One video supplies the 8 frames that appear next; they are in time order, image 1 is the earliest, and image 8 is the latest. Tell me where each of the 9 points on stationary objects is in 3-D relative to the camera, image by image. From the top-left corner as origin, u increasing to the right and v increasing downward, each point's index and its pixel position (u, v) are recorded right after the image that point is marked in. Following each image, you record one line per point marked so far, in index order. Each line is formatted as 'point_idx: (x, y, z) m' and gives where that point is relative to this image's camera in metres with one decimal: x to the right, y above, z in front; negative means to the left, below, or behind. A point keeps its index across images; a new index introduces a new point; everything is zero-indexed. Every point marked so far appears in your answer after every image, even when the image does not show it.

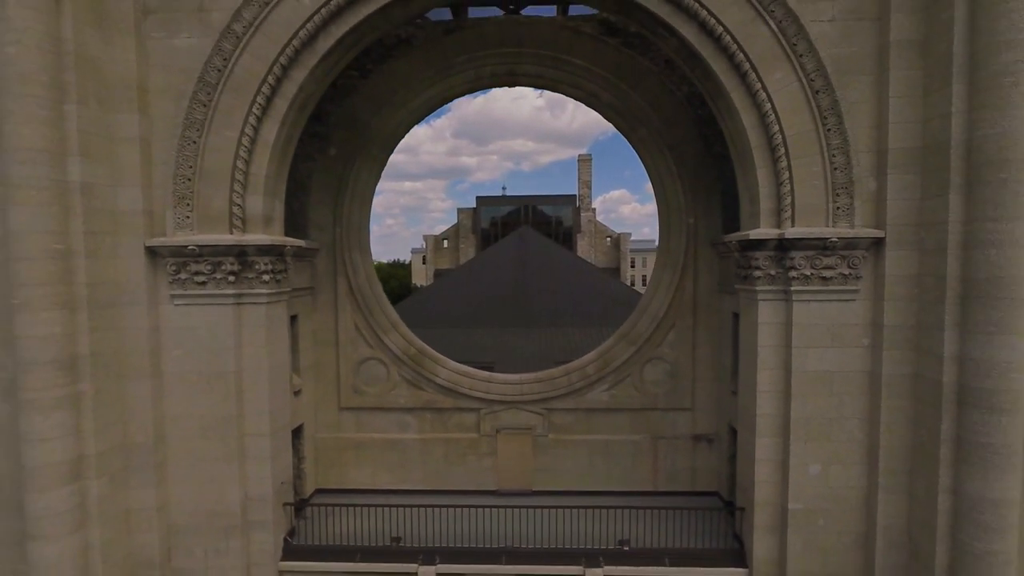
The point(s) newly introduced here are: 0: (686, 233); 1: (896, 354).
0: (+3.2, +1.0, +11.6) m
1: (+5.3, -0.9, +8.7) m
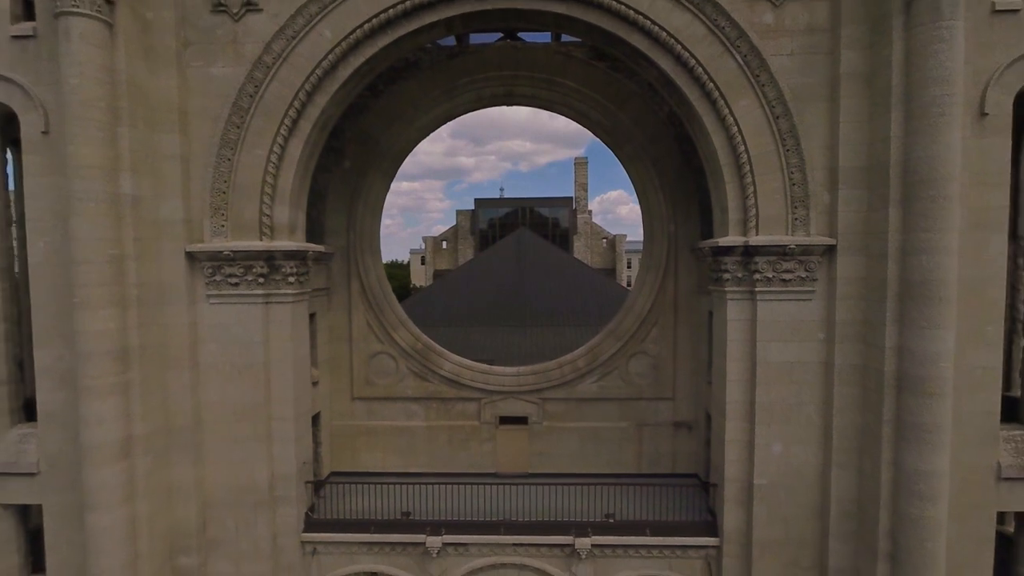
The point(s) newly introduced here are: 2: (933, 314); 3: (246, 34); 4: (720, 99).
0: (+3.1, +1.0, +12.8) m
1: (+5.2, -0.9, +9.9) m
2: (+5.9, -0.4, +8.9) m
3: (-4.4, +4.1, +10.4) m
4: (+3.3, +3.0, +10.1) m
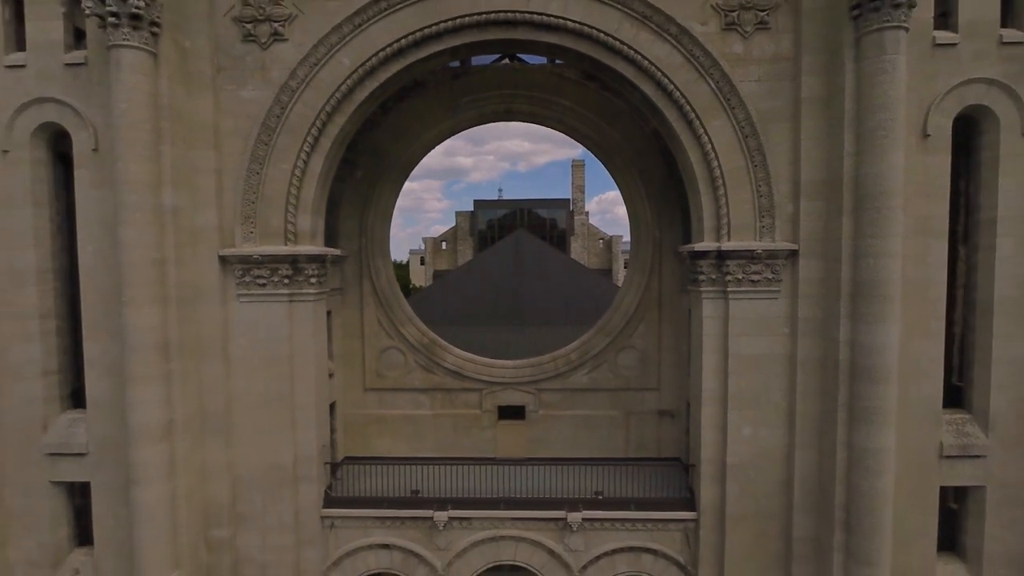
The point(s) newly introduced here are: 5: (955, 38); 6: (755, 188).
0: (+3.1, +1.0, +14.1) m
1: (+5.2, -0.9, +11.2) m
2: (+5.9, -0.4, +10.1) m
3: (-4.4, +4.1, +11.7) m
4: (+3.3, +3.0, +11.4) m
5: (+7.2, +4.1, +10.4) m
6: (+4.3, +1.8, +11.3) m
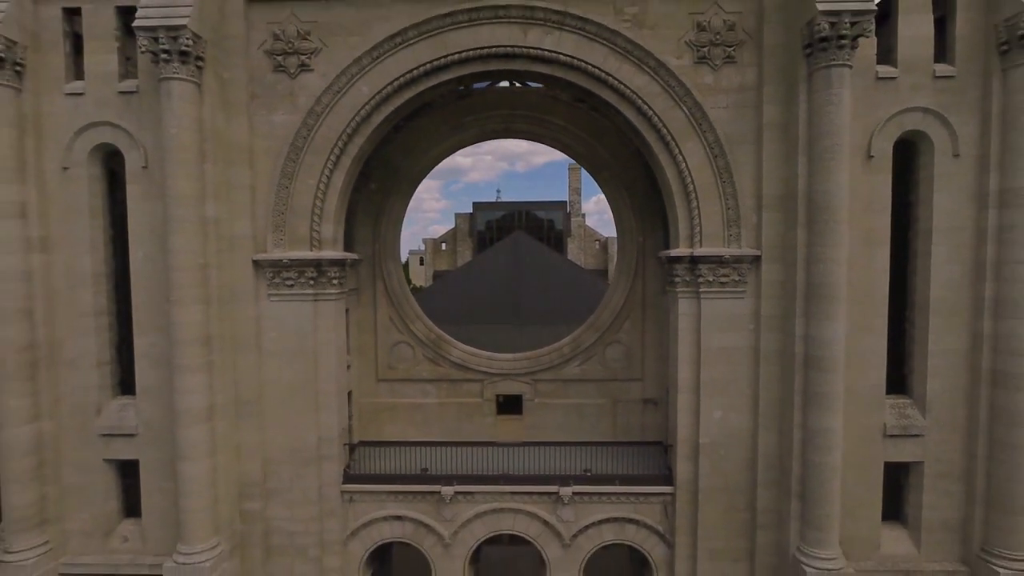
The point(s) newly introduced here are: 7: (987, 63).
0: (+3.1, +1.0, +15.7) m
1: (+5.2, -0.9, +12.8) m
2: (+5.8, -0.4, +11.7) m
3: (-4.4, +4.1, +13.2) m
4: (+3.3, +3.0, +13.0) m
5: (+7.2, +4.1, +12.0) m
6: (+4.3, +1.8, +12.9) m
7: (+8.9, +4.2, +11.9) m
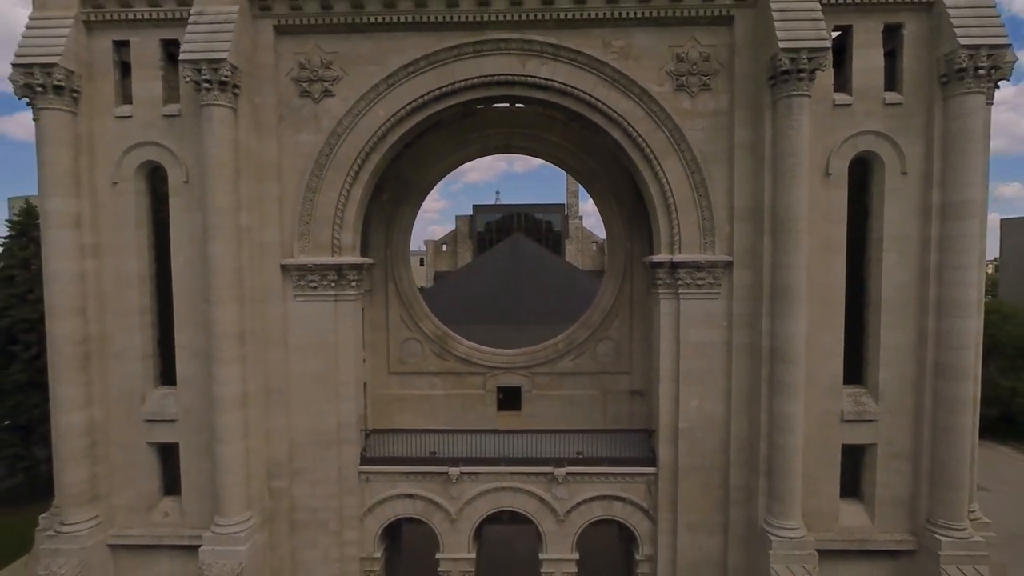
0: (+3.1, +0.9, +17.3) m
1: (+5.2, -1.0, +14.4) m
2: (+5.8, -0.4, +13.4) m
3: (-4.4, +4.1, +14.8) m
4: (+3.3, +3.0, +14.6) m
5: (+7.2, +4.0, +13.7) m
6: (+4.3, +1.7, +14.5) m
7: (+8.9, +4.2, +13.6) m
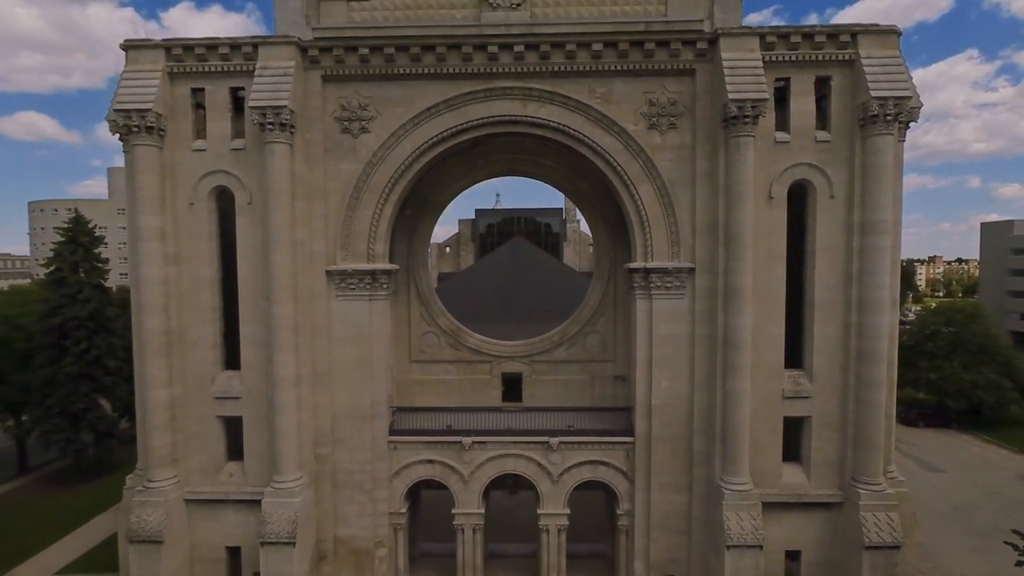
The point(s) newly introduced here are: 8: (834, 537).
0: (+3.2, +0.9, +20.6) m
1: (+5.3, -1.0, +17.7) m
2: (+5.9, -0.5, +16.7) m
3: (-4.3, +4.1, +18.1) m
4: (+3.4, +2.9, +17.9) m
5: (+7.3, +4.0, +17.0) m
6: (+4.4, +1.7, +17.8) m
7: (+9.0, +4.1, +16.9) m
8: (+8.9, -6.9, +17.6) m
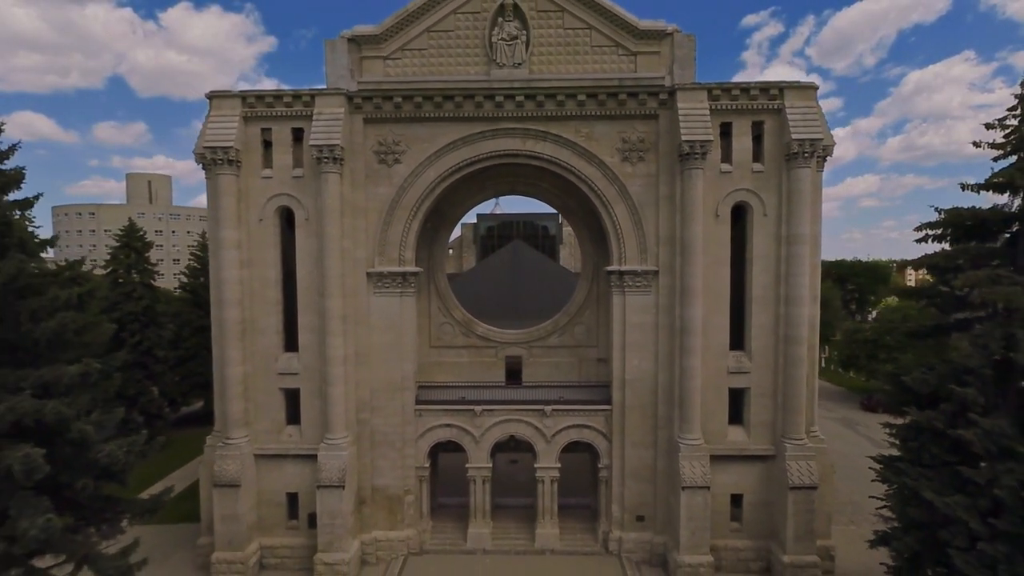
0: (+3.2, +0.9, +25.3) m
1: (+5.4, -1.0, +22.4) m
2: (+6.0, -0.4, +21.4) m
3: (-4.2, +4.1, +22.8) m
4: (+3.4, +3.0, +22.6) m
5: (+7.4, +4.0, +21.7) m
6: (+4.5, +1.7, +22.5) m
7: (+9.1, +4.2, +21.6) m
8: (+9.0, -6.9, +22.3) m
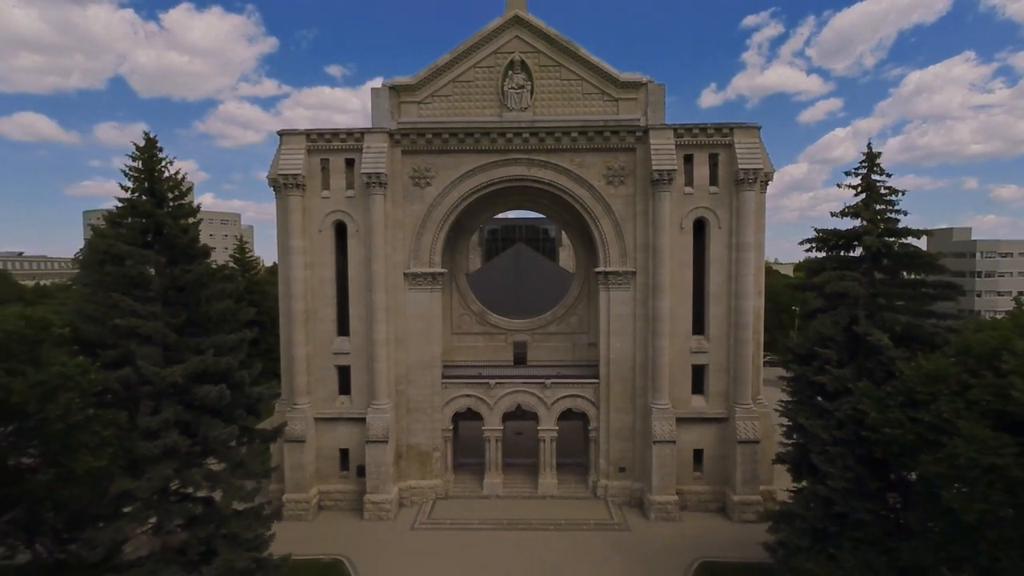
0: (+3.6, +1.1, +31.1) m
1: (+5.7, -0.8, +28.2) m
2: (+6.3, -0.3, +27.2) m
3: (-3.9, +4.2, +28.6) m
4: (+3.8, +3.1, +28.4) m
5: (+7.7, +4.2, +27.5) m
6: (+4.8, +1.9, +28.3) m
7: (+9.4, +4.3, +27.4) m
8: (+9.3, -6.7, +28.1) m
